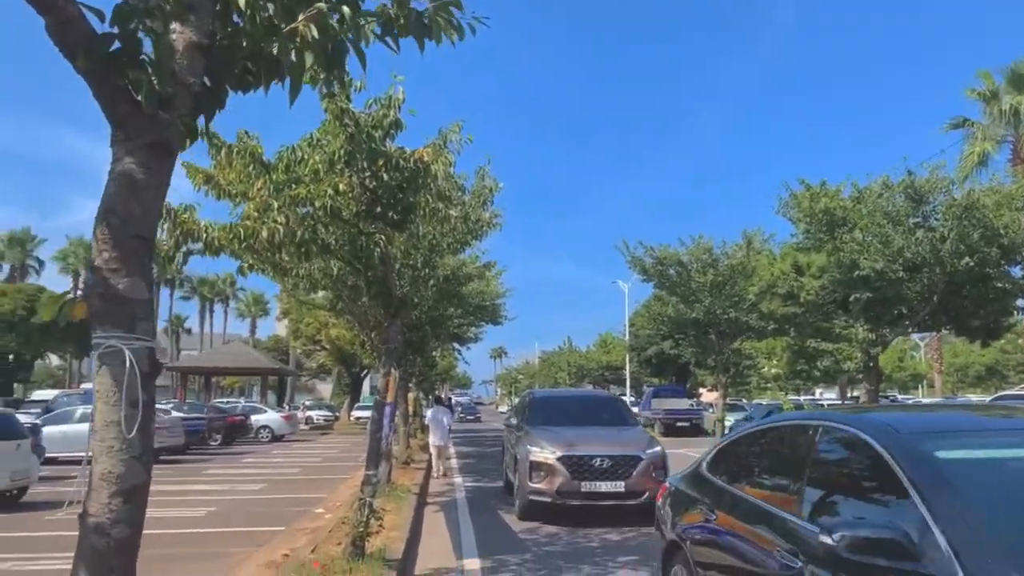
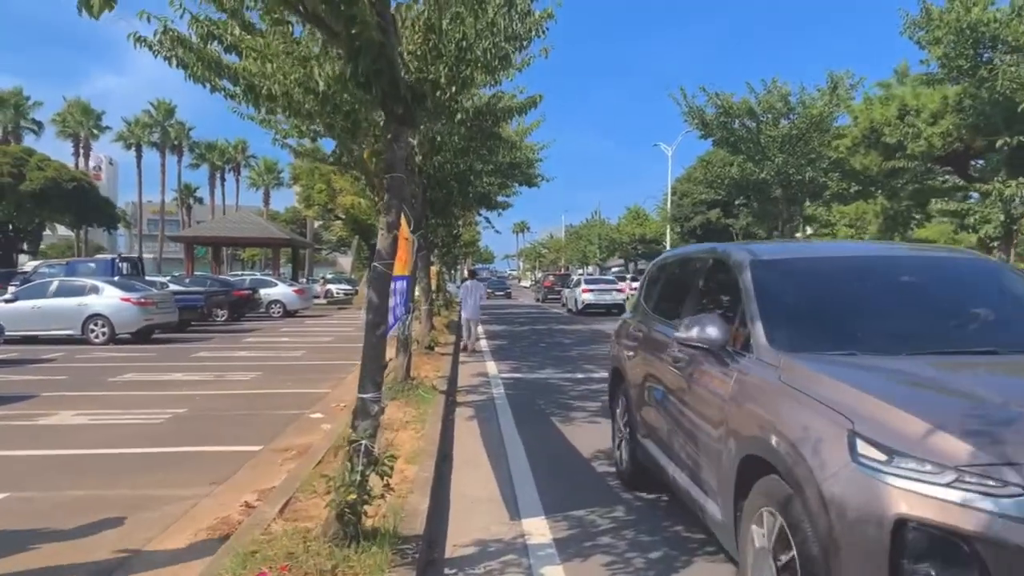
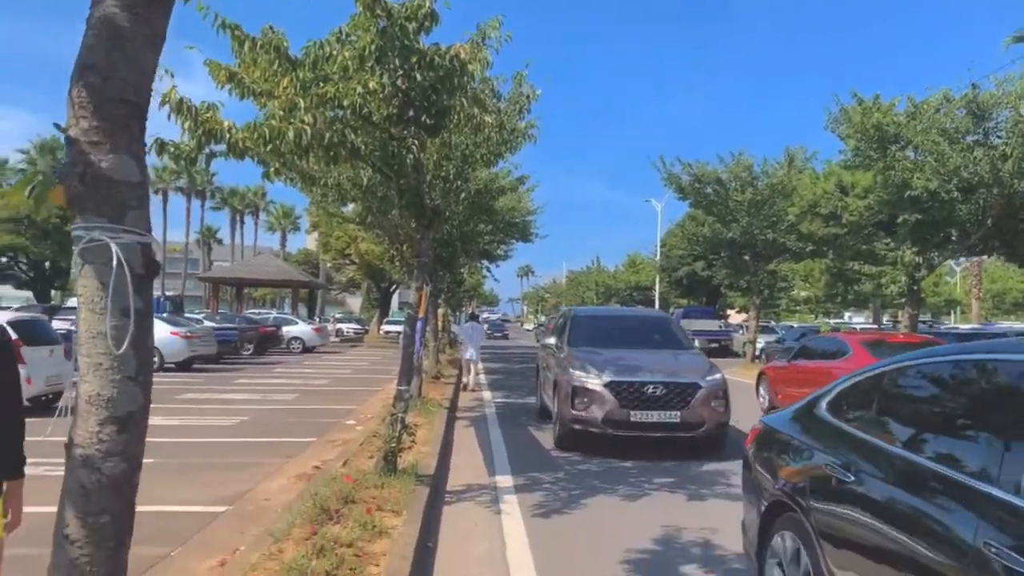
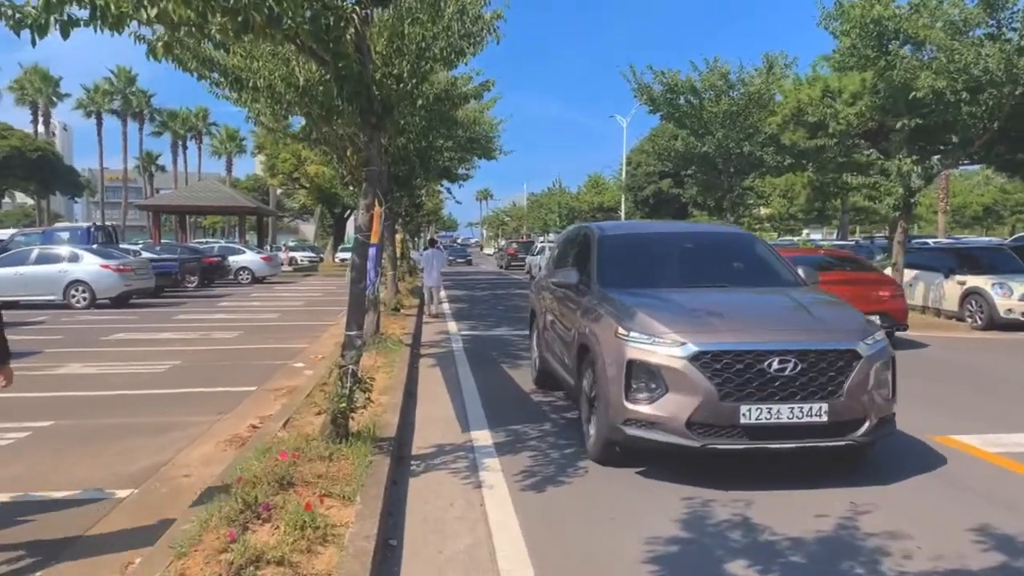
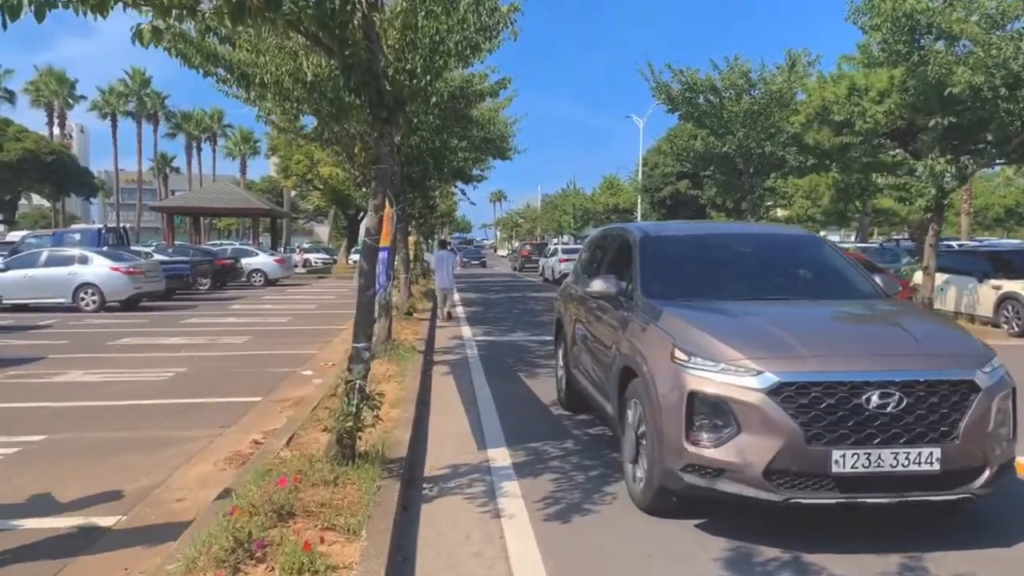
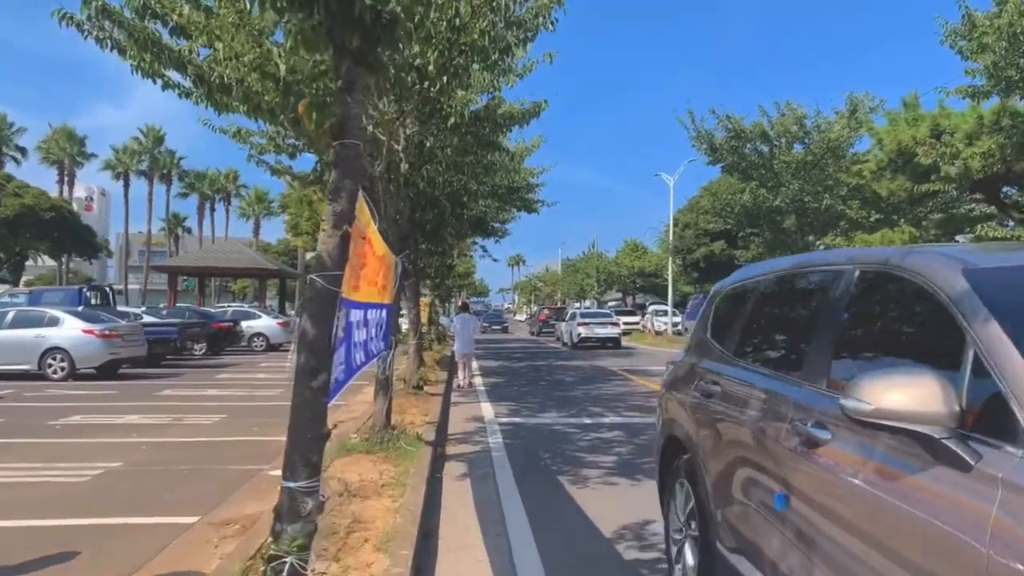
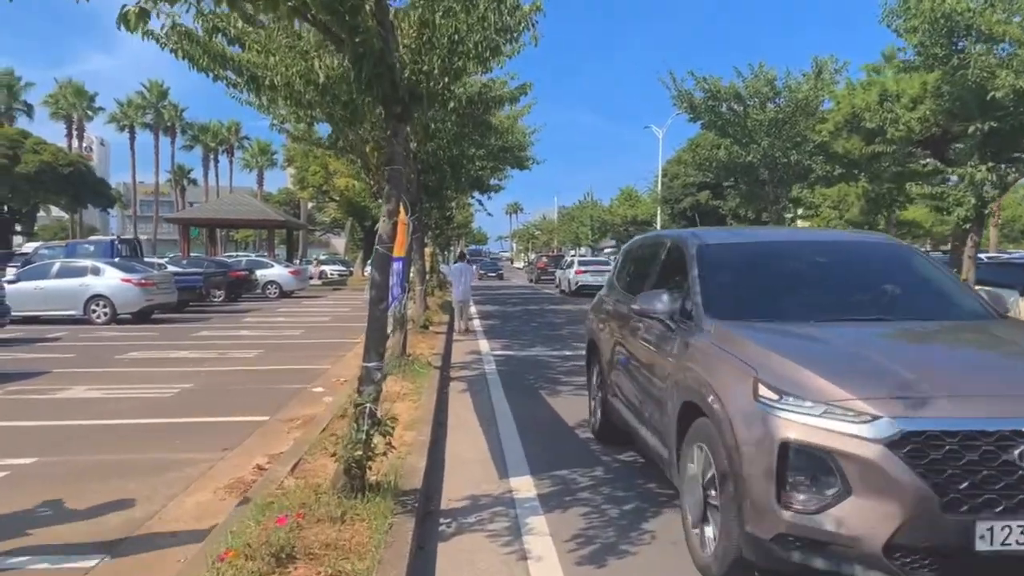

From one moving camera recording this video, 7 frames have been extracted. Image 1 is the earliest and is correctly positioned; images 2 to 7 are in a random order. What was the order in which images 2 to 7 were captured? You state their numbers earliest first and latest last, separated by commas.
3, 4, 5, 7, 2, 6
